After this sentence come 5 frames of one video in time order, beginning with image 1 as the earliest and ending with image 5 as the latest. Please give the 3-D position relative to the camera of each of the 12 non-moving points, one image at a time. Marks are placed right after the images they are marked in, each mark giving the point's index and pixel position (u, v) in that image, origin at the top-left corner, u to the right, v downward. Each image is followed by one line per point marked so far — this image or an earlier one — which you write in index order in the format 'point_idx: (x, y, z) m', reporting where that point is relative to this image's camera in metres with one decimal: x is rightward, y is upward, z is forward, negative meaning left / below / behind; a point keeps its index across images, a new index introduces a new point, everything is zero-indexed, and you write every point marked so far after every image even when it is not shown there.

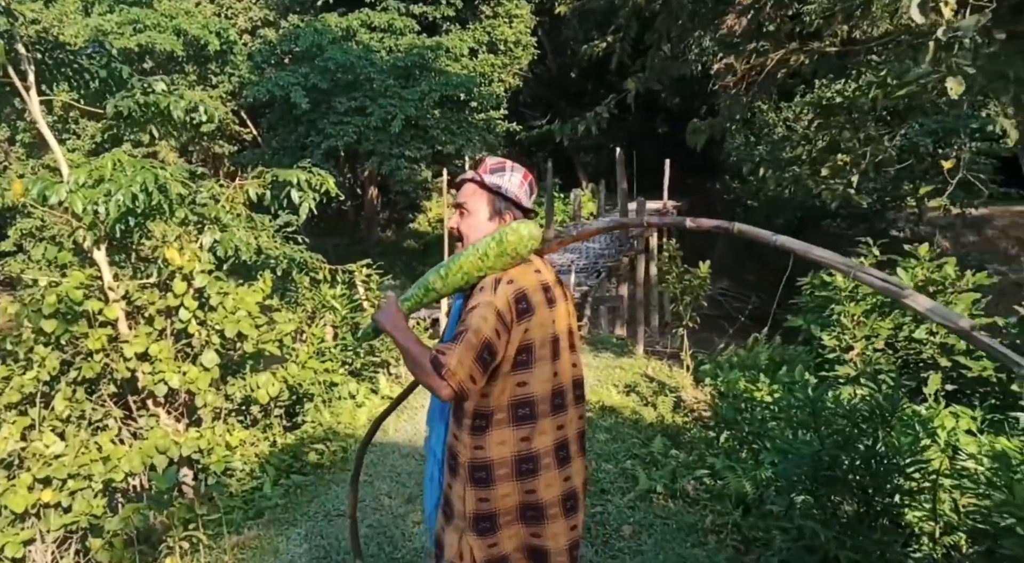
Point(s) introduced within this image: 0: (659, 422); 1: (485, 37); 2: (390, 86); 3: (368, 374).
0: (+0.9, -0.8, +4.5) m
1: (-0.6, +5.4, +17.3) m
2: (-2.3, +3.8, +15.3) m
3: (-1.0, -0.7, +5.5) m
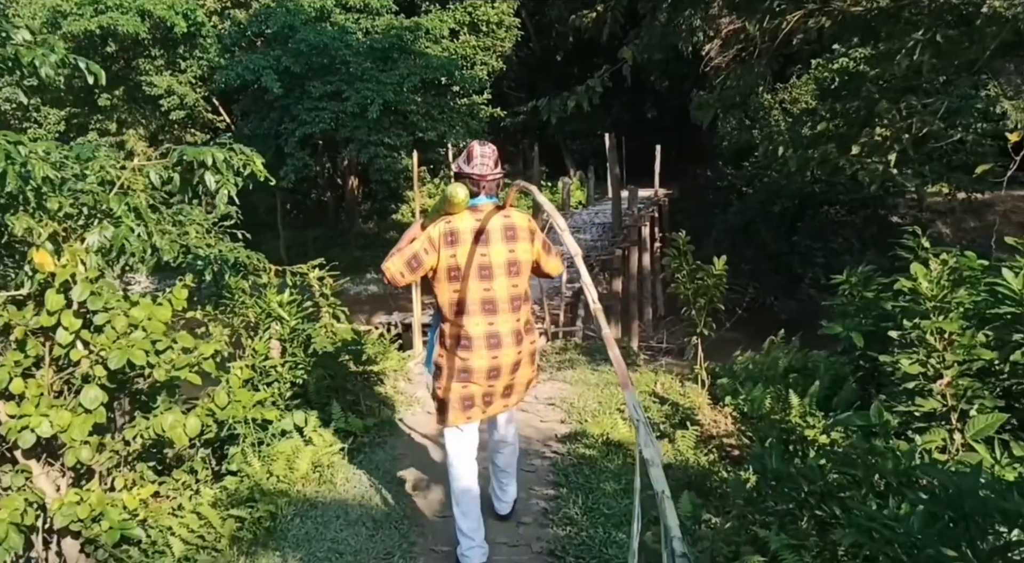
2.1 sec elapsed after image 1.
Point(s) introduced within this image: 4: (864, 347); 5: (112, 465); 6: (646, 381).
0: (+0.8, -0.8, +3.6) m
1: (-1.0, +5.5, +16.2) m
2: (-2.7, +3.9, +14.2) m
3: (-1.1, -0.7, +4.6) m
4: (+2.0, -0.4, +4.5) m
5: (-1.7, -0.8, +3.3) m
6: (+0.9, -0.7, +5.1) m
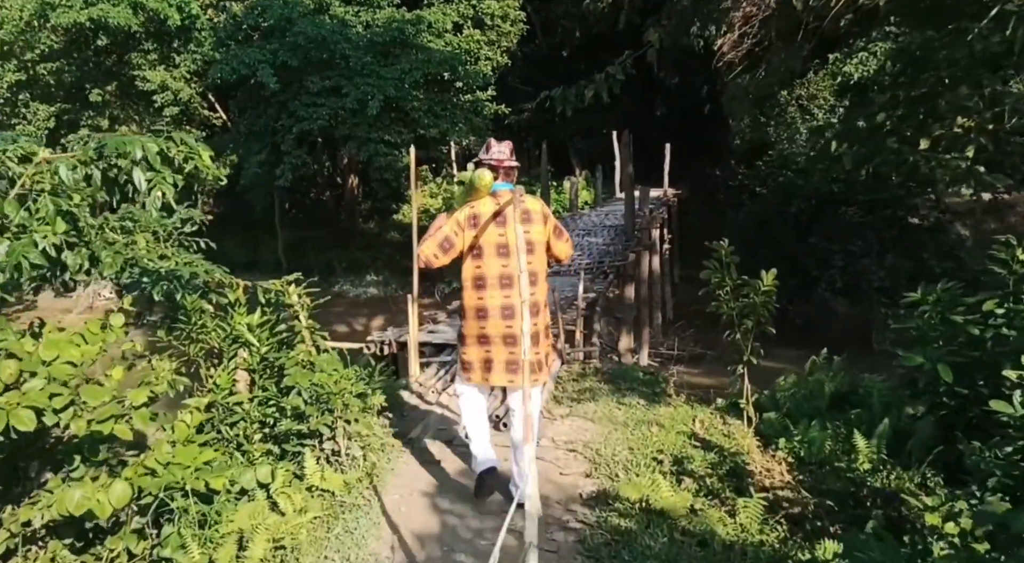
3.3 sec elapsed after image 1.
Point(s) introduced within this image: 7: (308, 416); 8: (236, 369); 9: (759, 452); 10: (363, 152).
0: (+0.8, -1.0, +2.9) m
1: (-0.8, +5.4, +15.5) m
2: (-2.5, +3.8, +13.5) m
3: (-1.1, -0.8, +3.8) m
4: (+2.1, -0.5, +3.7) m
5: (-1.6, -0.9, +2.5) m
6: (+0.9, -0.8, +4.3) m
7: (-1.0, -0.7, +3.7) m
8: (-1.4, -0.4, +3.8) m
9: (+1.3, -0.9, +4.1) m
10: (-2.7, +2.4, +14.1) m
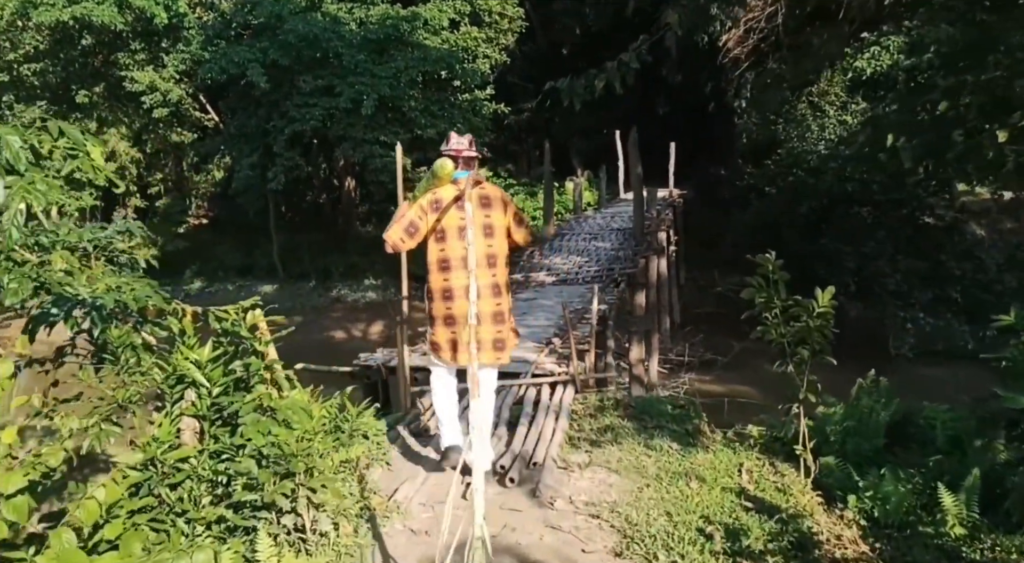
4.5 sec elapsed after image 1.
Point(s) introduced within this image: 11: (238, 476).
0: (+0.9, -1.0, +2.1) m
1: (-0.8, +5.3, +14.7) m
2: (-2.5, +3.7, +12.7) m
3: (-1.0, -0.9, +3.1) m
4: (+2.1, -0.6, +3.0) m
5: (-1.6, -1.0, +1.8) m
6: (+1.0, -0.9, +3.6) m
7: (-1.0, -0.8, +3.0) m
8: (-1.3, -0.5, +3.1) m
9: (+1.4, -1.0, +3.4) m
10: (-2.7, +2.2, +13.4) m
11: (-1.1, -0.8, +3.0) m
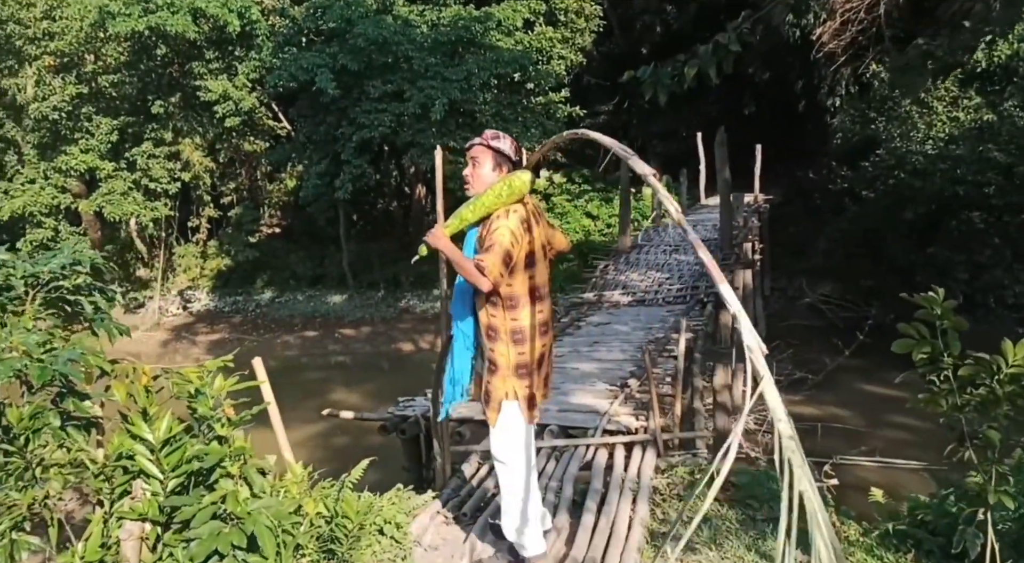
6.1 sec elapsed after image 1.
0: (+0.9, -1.2, +1.1) m
1: (+0.5, +5.1, +13.9) m
2: (-1.4, +3.4, +12.0) m
3: (-0.9, -1.1, +2.3) m
4: (+2.3, -0.7, +1.8) m
5: (-1.5, -1.1, +1.0) m
6: (+1.2, -1.0, +2.5) m
7: (-0.8, -0.9, +2.2) m
8: (-1.2, -0.7, +2.3) m
9: (+1.6, -1.2, +2.3) m
10: (-1.5, +2.0, +12.7) m
11: (-0.9, -0.9, +2.2) m
